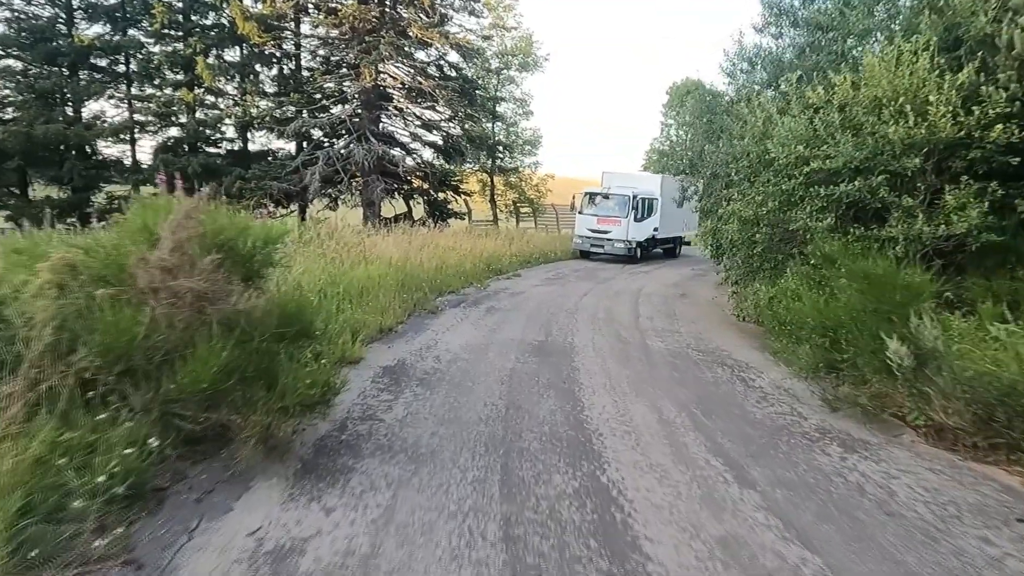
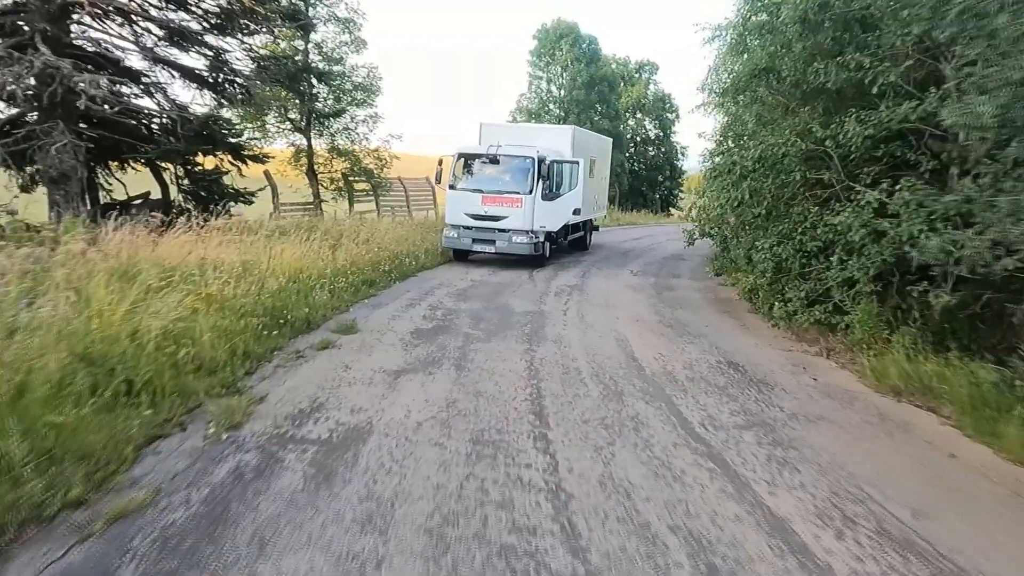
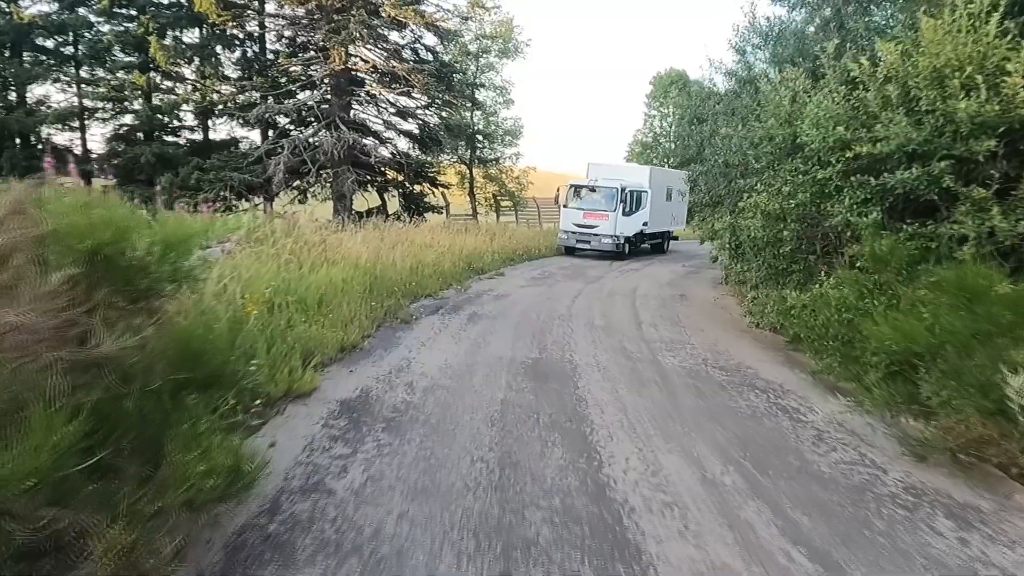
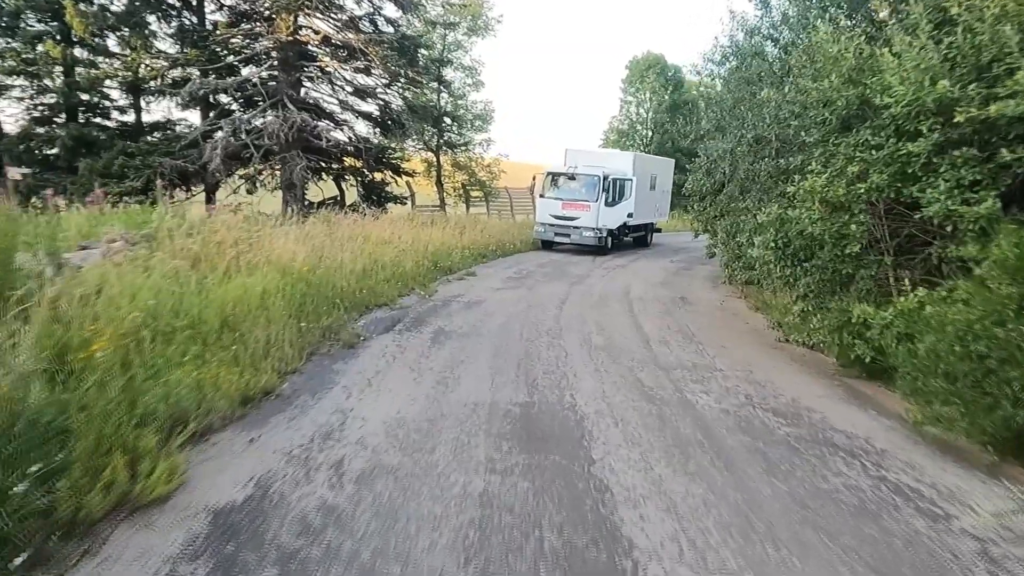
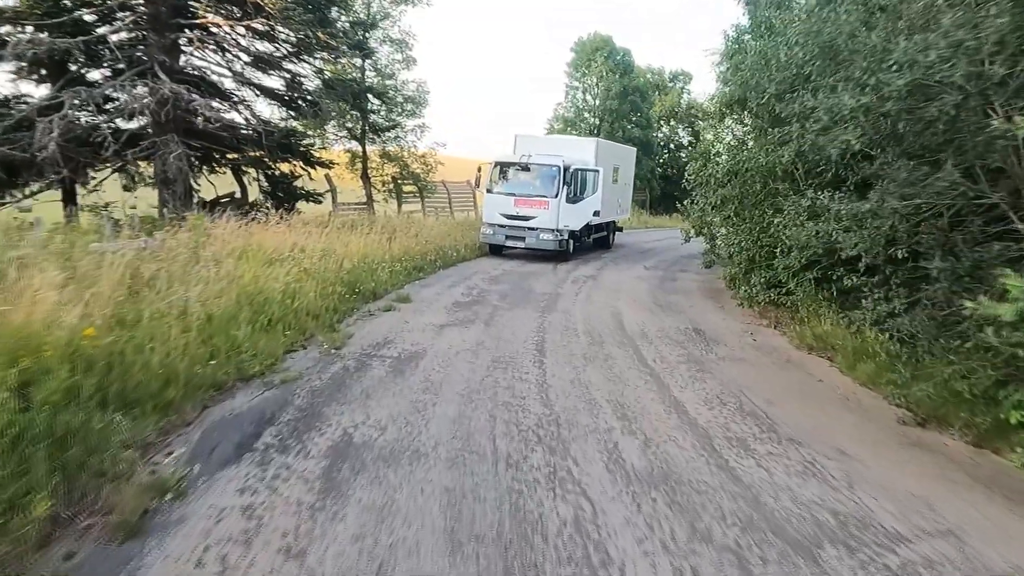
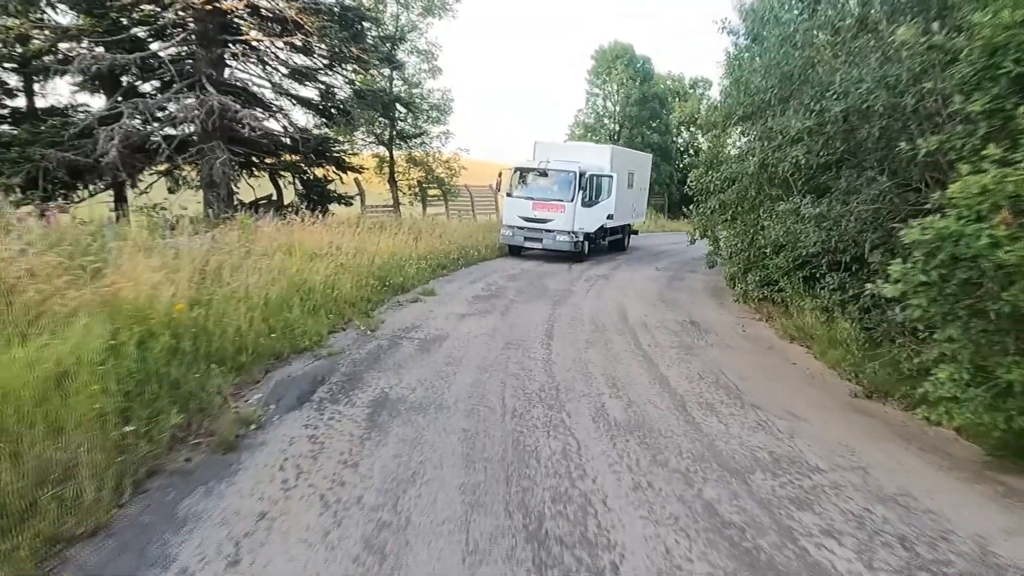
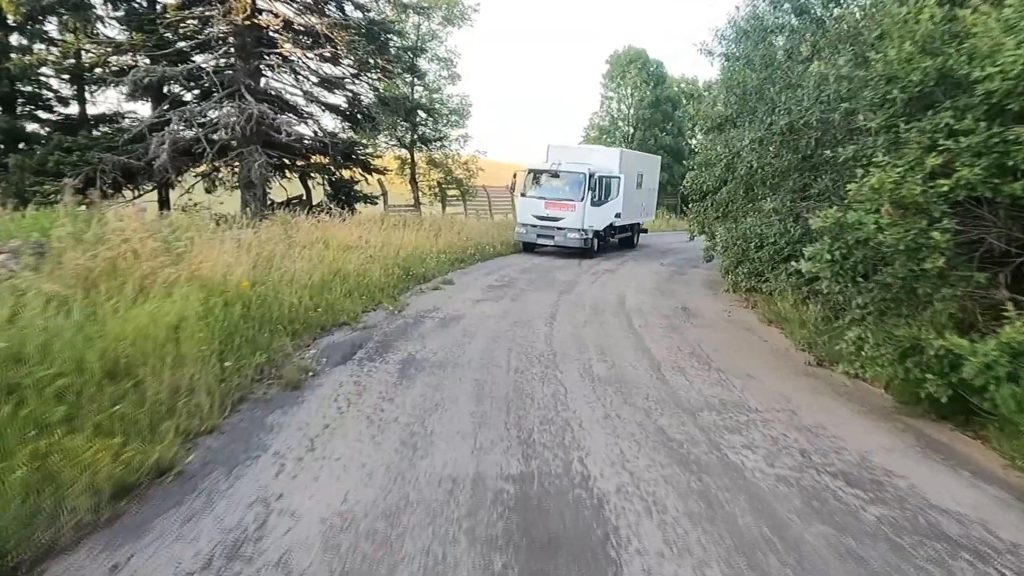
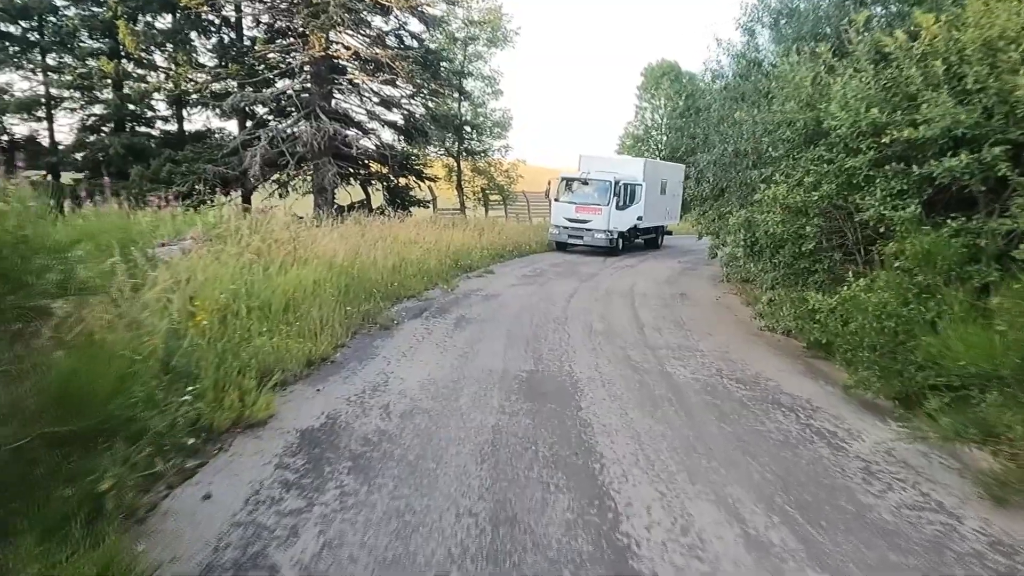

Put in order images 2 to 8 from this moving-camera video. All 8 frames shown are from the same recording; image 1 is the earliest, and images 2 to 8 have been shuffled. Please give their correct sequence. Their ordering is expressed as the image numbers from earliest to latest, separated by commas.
3, 8, 4, 7, 6, 5, 2
